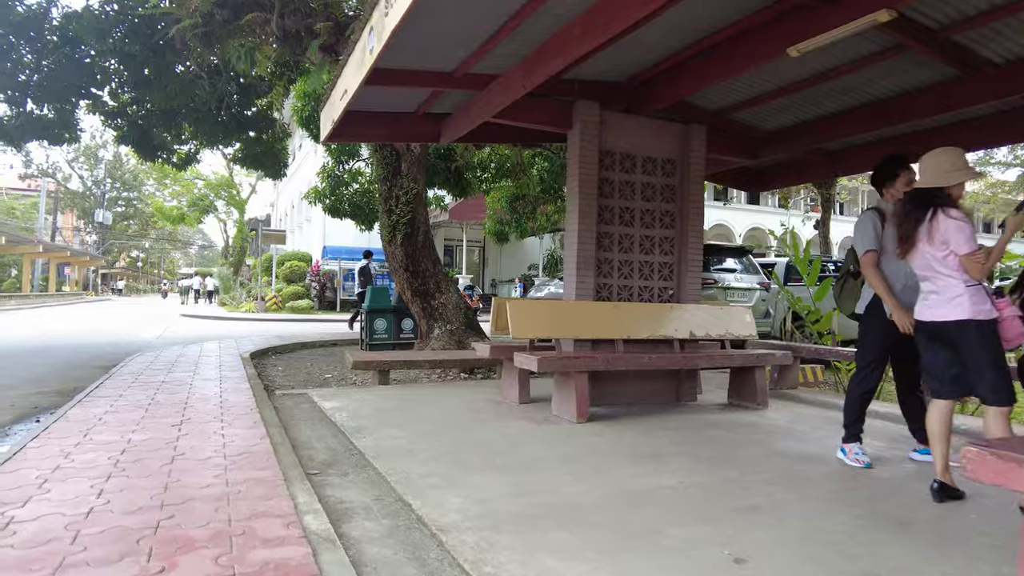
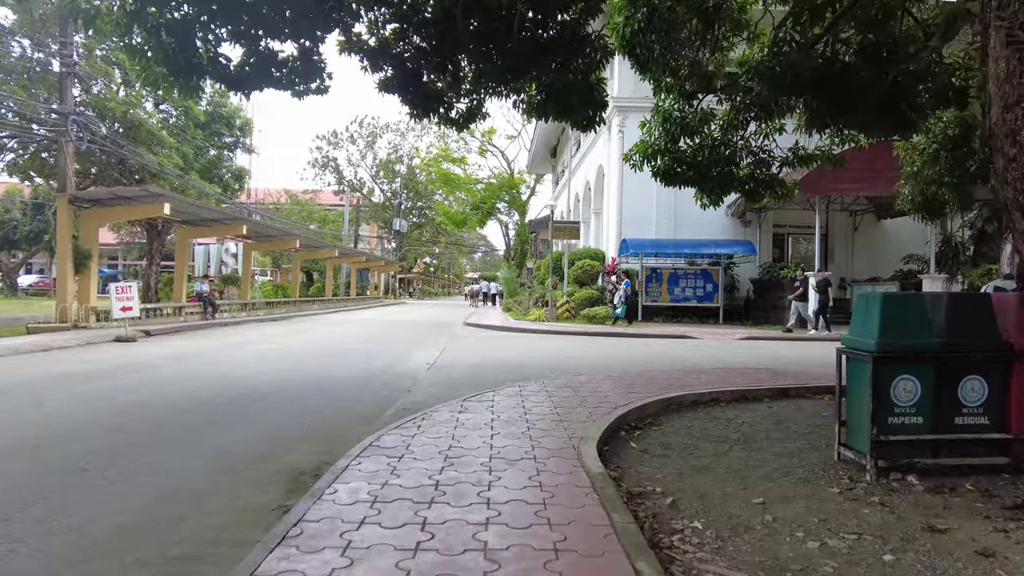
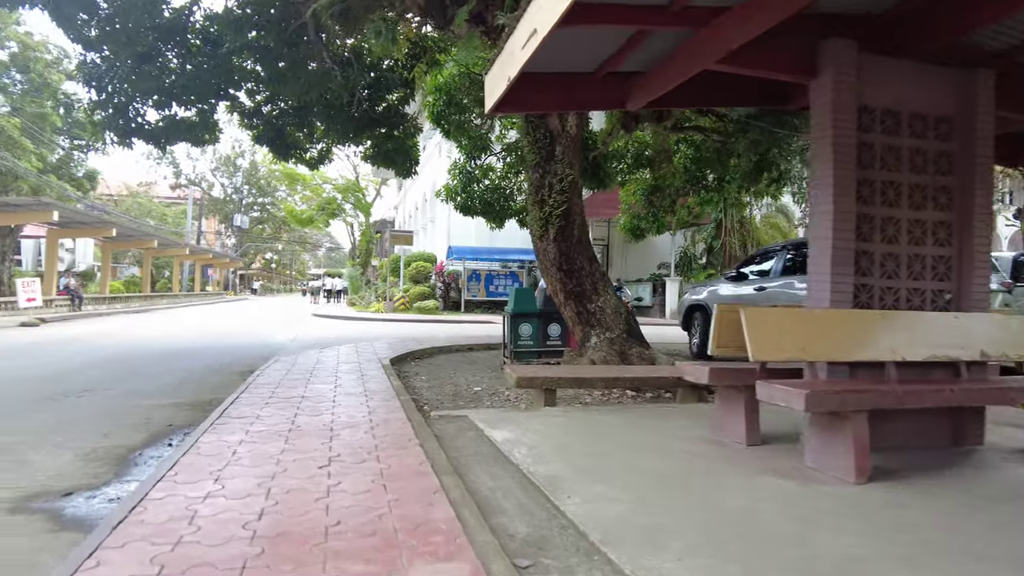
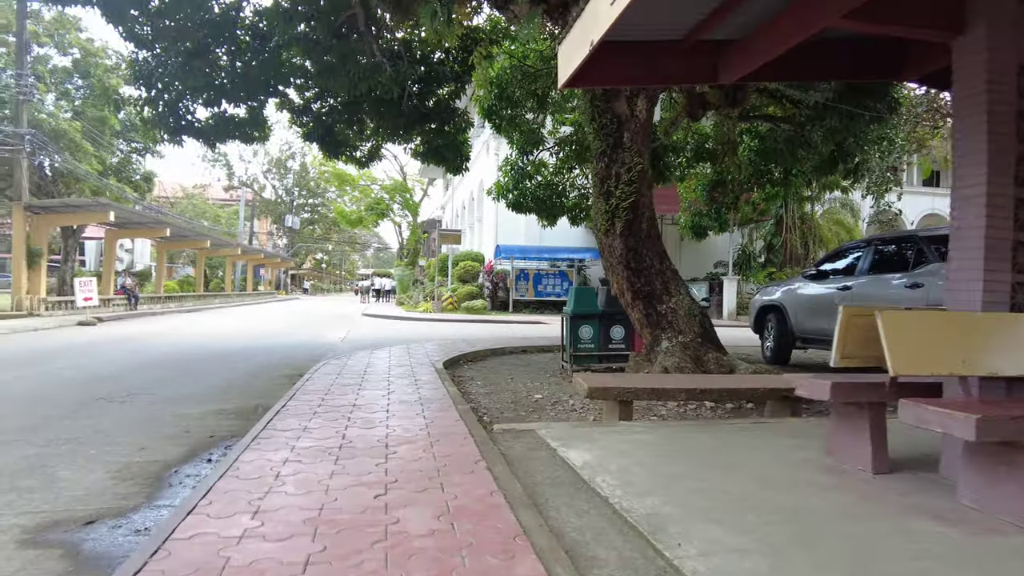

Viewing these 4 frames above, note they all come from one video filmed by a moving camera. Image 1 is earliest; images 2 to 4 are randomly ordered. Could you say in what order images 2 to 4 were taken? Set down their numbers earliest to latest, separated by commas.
3, 4, 2
